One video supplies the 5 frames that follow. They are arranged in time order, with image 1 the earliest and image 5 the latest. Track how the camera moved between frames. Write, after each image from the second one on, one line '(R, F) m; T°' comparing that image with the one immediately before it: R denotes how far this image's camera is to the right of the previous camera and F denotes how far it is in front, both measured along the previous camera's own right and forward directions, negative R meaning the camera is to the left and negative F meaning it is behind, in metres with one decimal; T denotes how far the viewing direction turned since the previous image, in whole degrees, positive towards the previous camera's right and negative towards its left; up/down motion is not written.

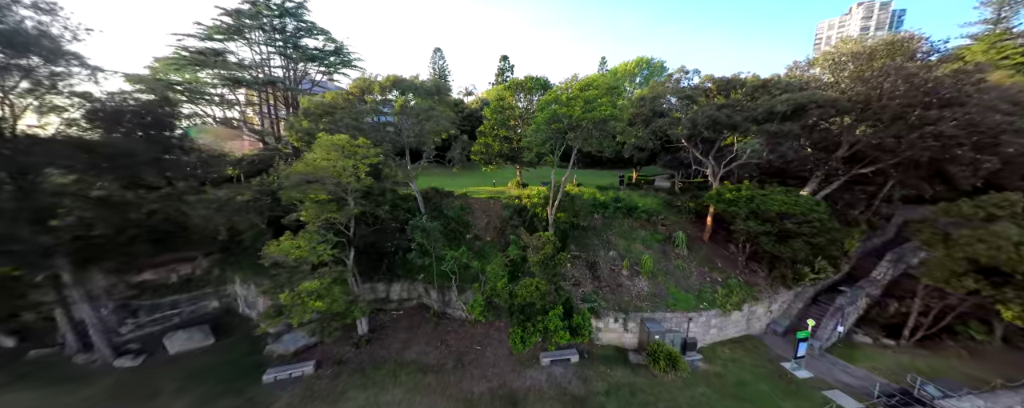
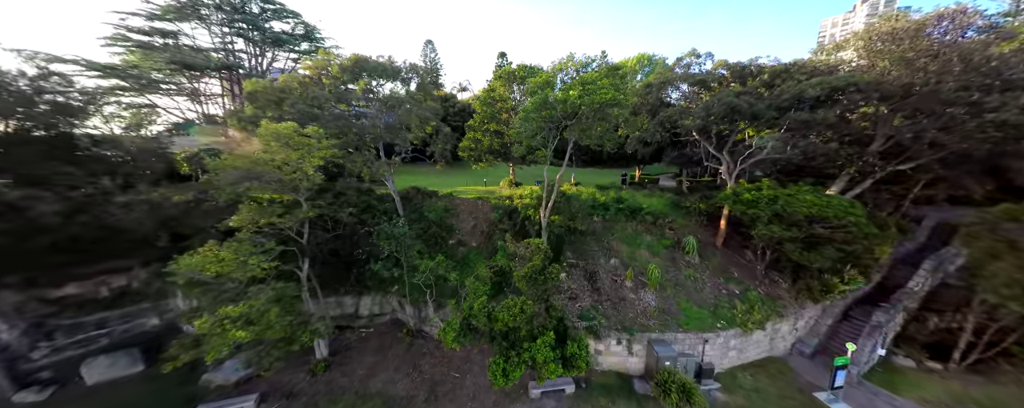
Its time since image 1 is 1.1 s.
(+0.5, +1.4) m; 0°
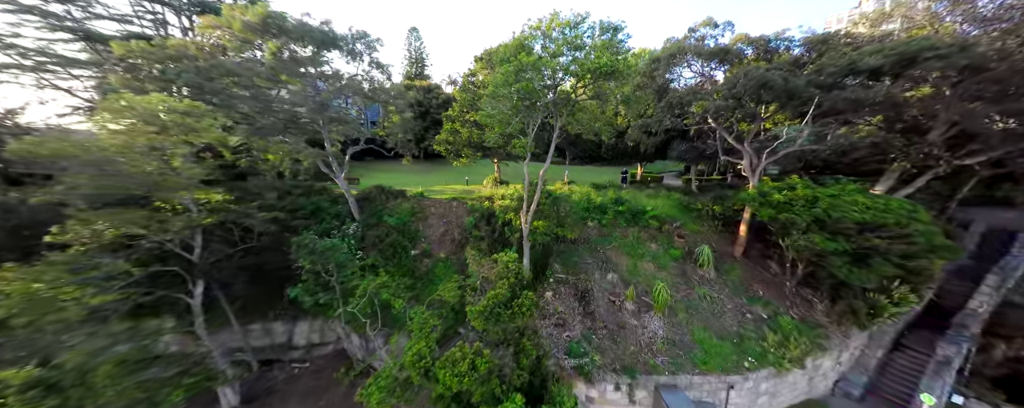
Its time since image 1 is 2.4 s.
(+0.8, +2.0) m; 0°
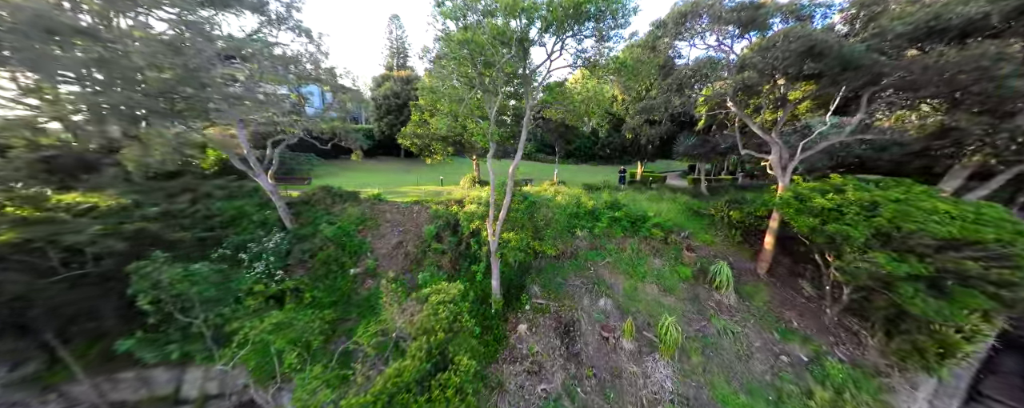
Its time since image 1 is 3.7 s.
(+0.9, +1.9) m; 0°
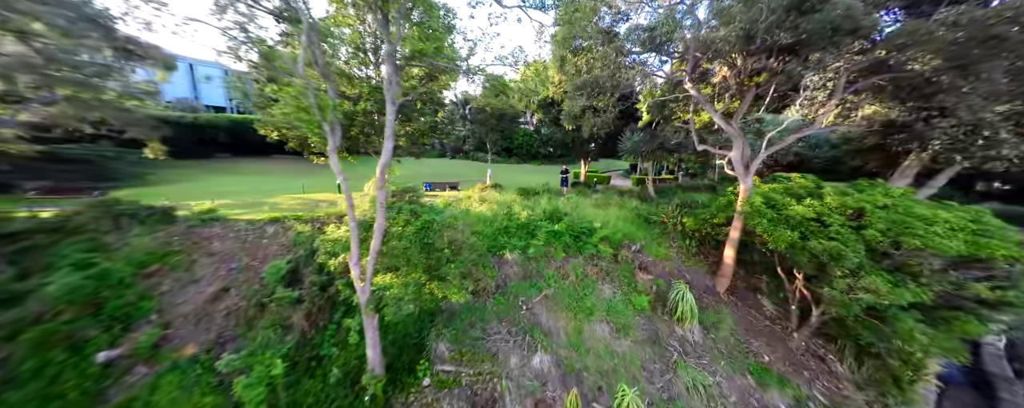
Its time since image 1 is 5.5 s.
(+1.2, +2.2) m; +9°
